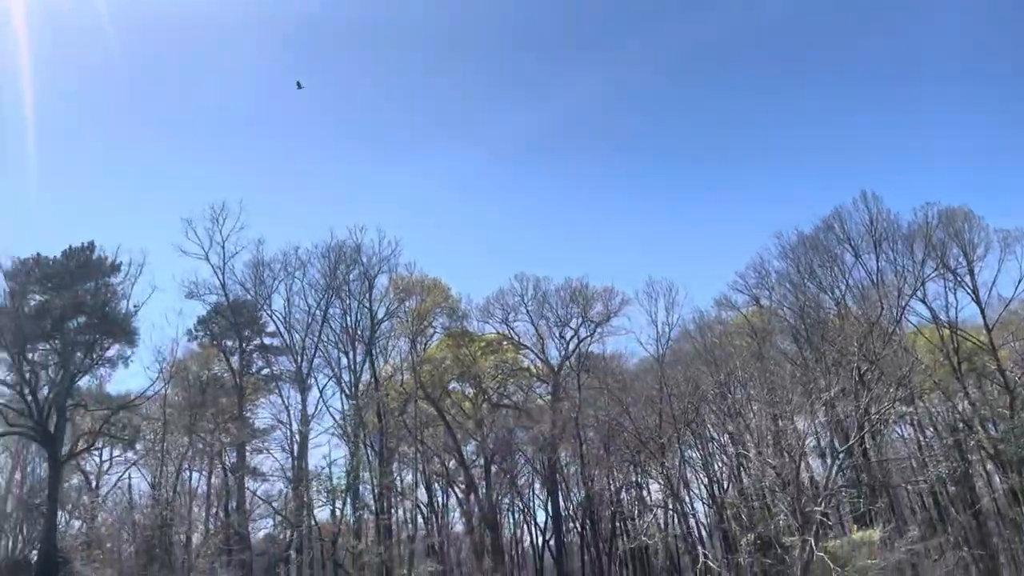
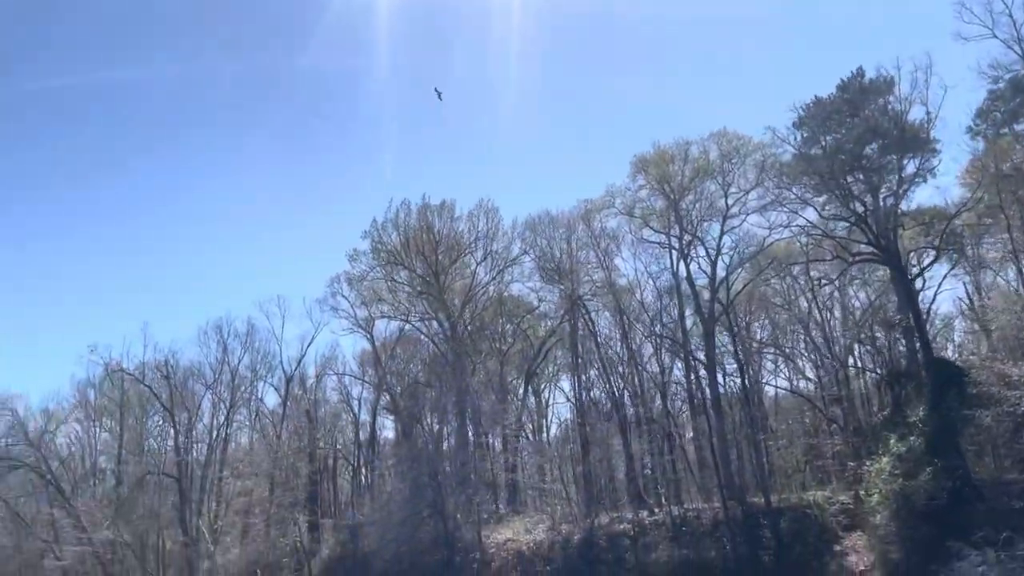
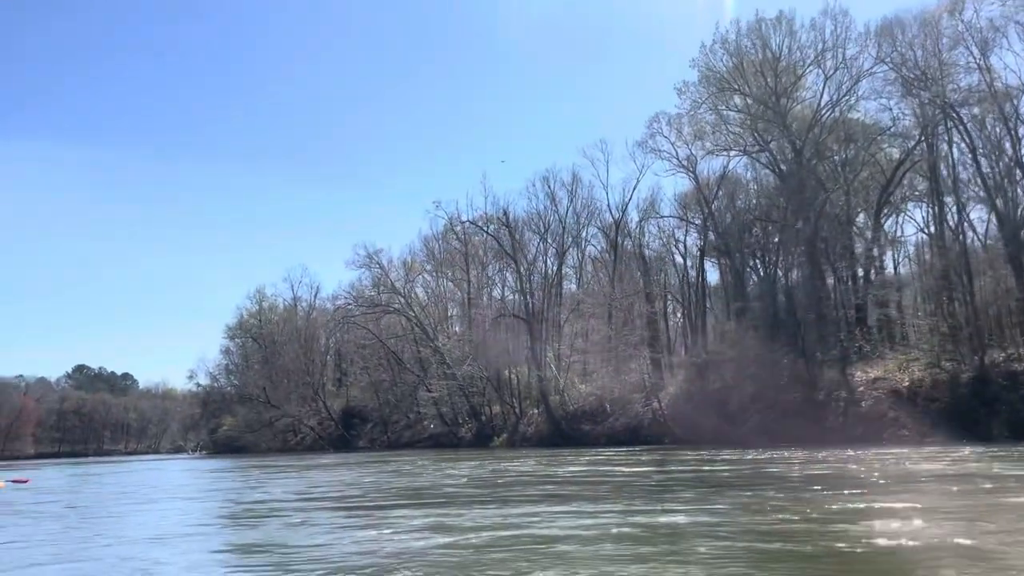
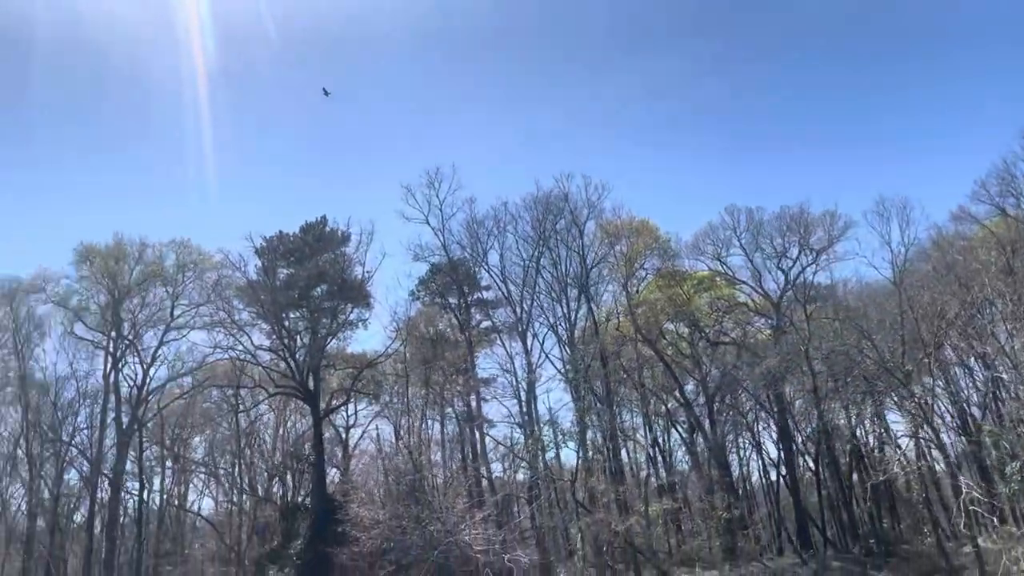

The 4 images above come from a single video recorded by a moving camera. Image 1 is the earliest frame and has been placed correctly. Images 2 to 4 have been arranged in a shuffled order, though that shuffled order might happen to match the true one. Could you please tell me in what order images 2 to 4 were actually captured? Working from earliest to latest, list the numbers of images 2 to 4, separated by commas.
4, 2, 3
